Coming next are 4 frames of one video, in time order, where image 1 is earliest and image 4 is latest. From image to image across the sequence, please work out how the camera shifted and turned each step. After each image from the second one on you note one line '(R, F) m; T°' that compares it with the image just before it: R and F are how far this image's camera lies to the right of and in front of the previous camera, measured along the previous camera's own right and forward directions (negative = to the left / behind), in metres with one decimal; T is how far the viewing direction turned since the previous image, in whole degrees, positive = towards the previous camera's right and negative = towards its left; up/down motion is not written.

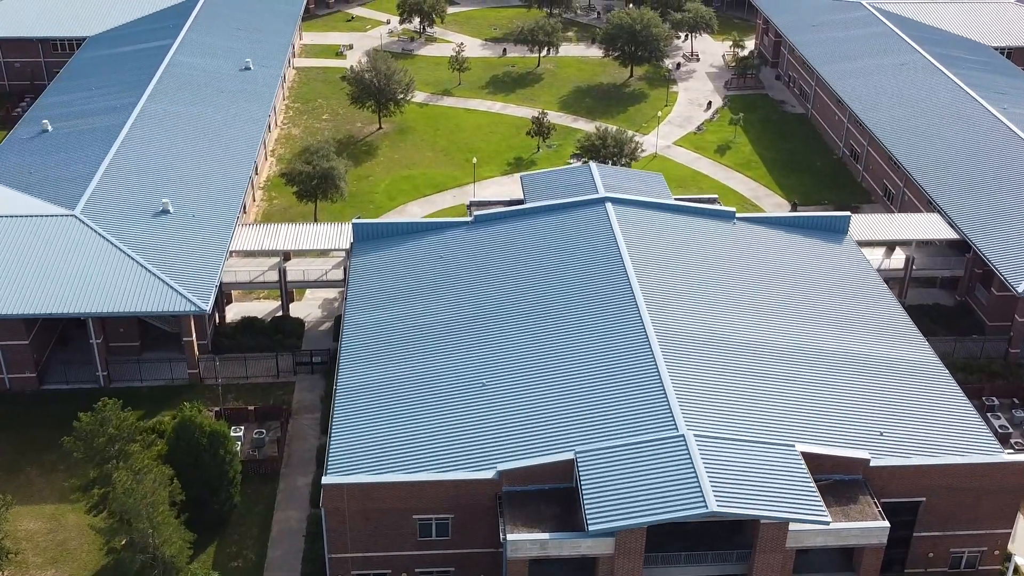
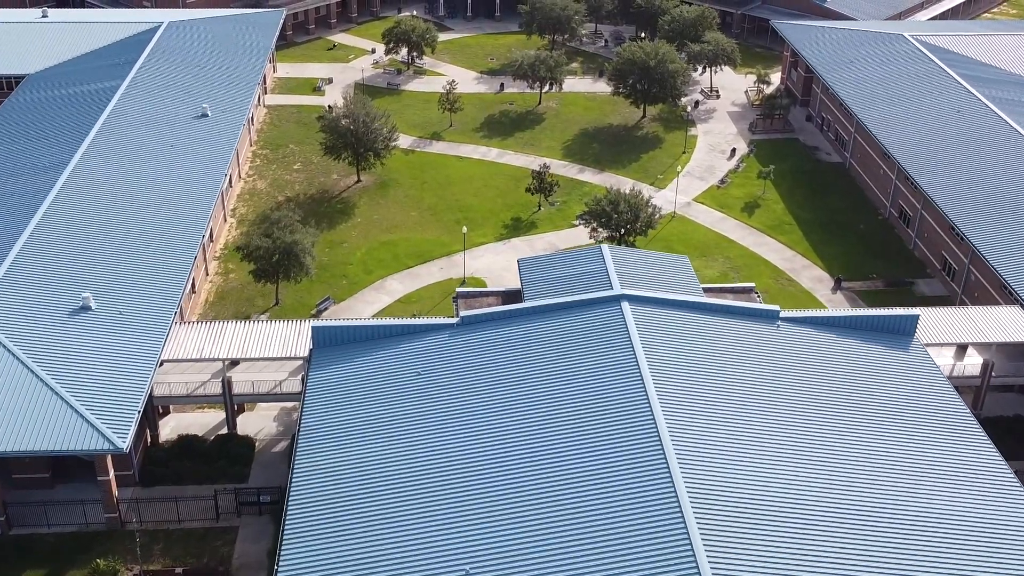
(+0.2, +8.8) m; 0°
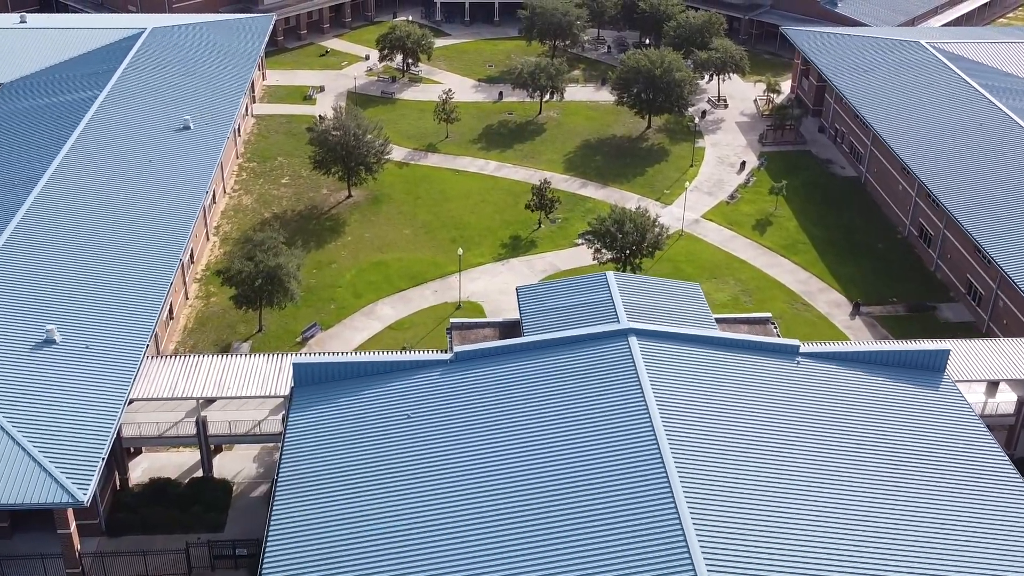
(+0.1, +3.0) m; 0°
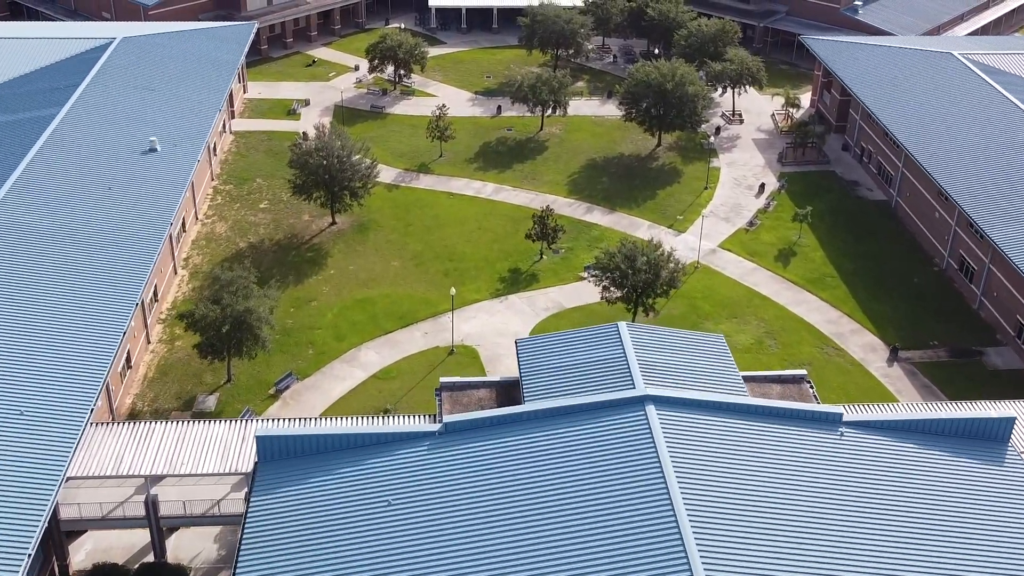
(0.0, +5.0) m; 0°
